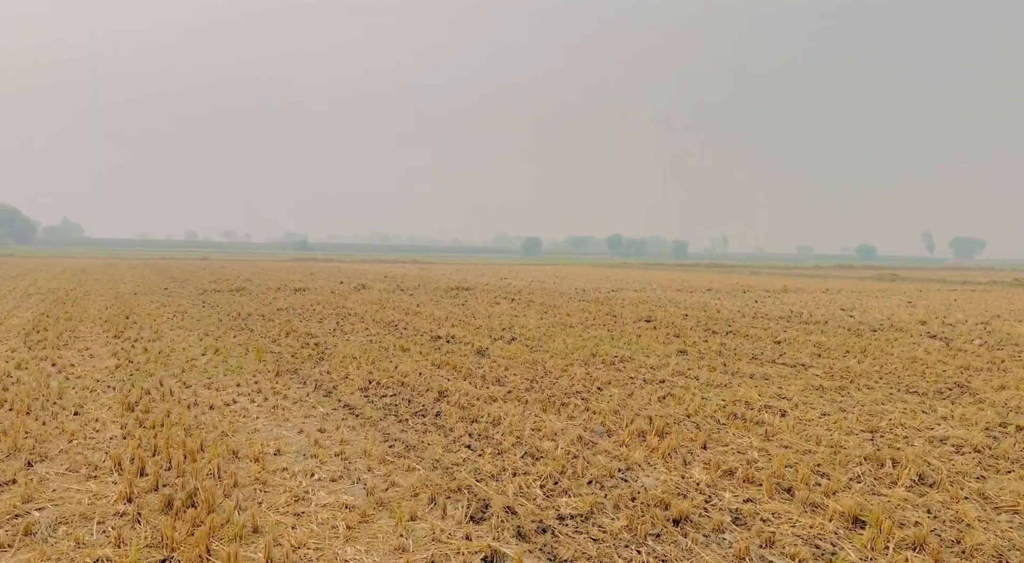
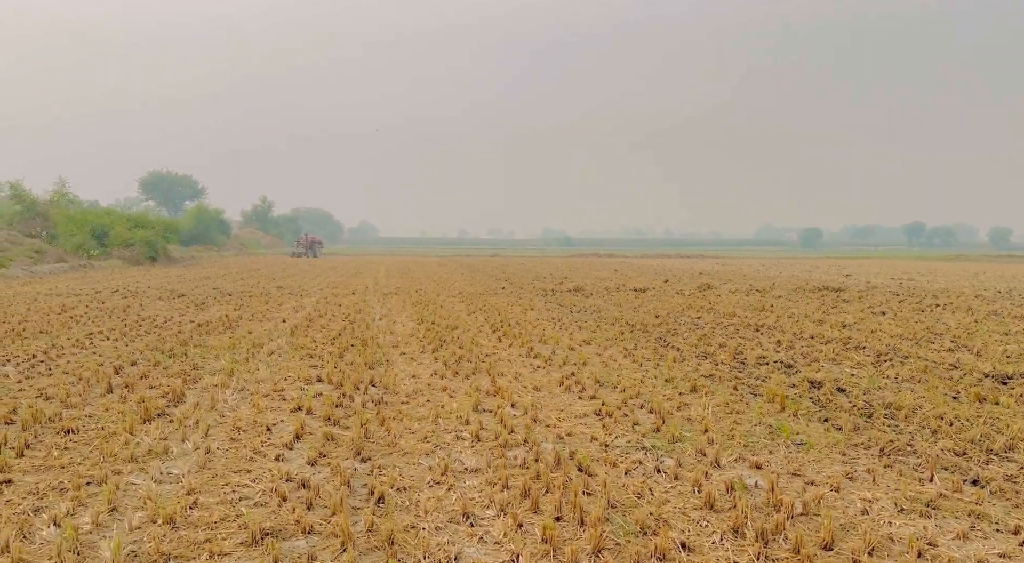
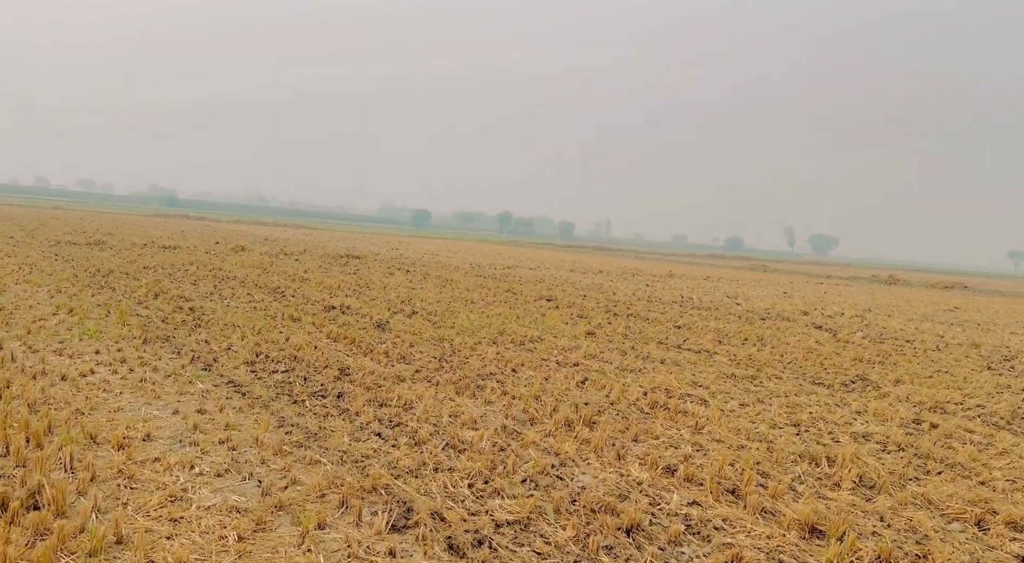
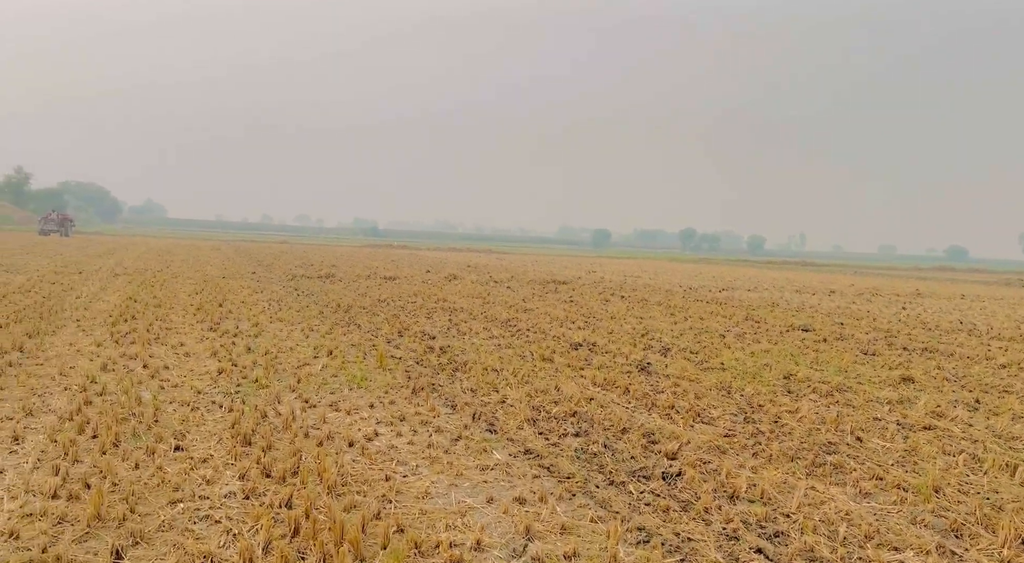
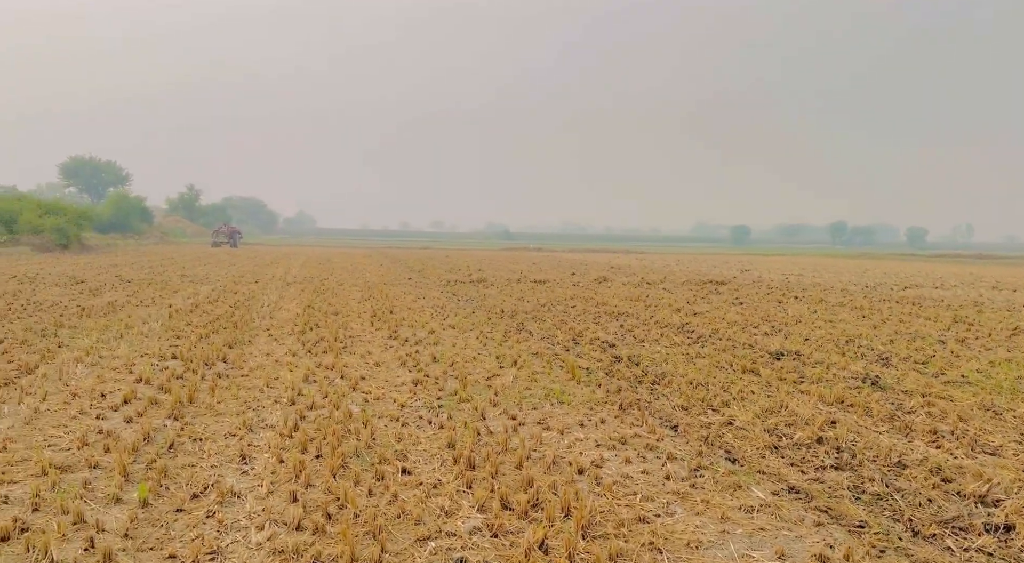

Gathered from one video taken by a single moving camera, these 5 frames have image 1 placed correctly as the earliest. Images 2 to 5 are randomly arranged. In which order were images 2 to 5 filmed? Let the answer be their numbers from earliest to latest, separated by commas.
3, 4, 5, 2
